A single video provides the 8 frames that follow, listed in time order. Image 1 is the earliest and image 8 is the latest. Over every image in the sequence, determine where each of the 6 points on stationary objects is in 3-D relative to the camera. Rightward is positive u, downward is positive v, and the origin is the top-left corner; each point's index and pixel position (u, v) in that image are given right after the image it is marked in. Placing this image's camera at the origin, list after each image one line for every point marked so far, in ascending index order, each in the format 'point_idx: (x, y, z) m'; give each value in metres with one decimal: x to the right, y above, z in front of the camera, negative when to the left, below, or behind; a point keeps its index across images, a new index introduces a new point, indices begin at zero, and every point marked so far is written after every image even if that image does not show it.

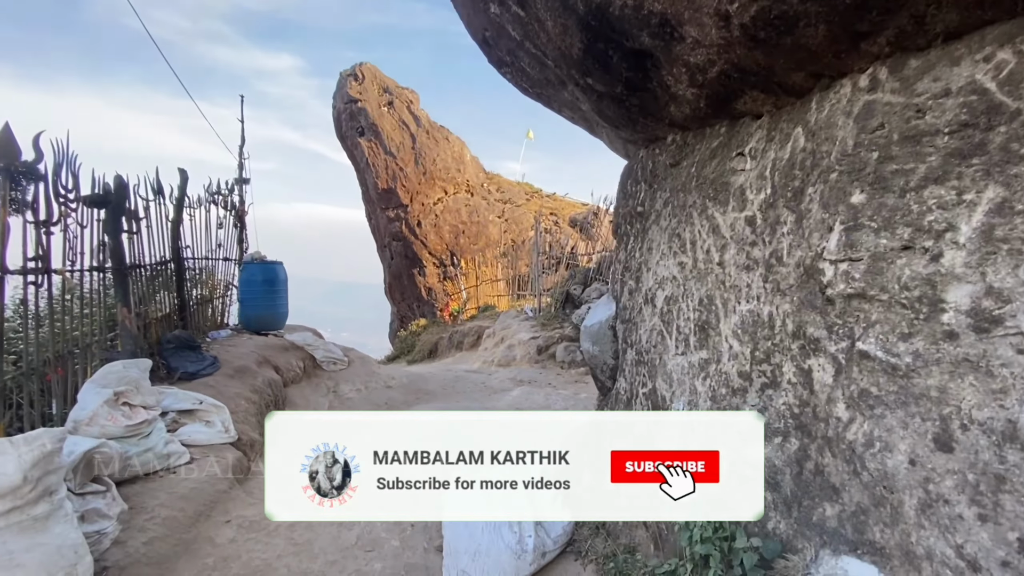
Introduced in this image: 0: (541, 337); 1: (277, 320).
0: (+0.6, -1.1, +10.4) m
1: (-4.2, -0.6, +8.5) m
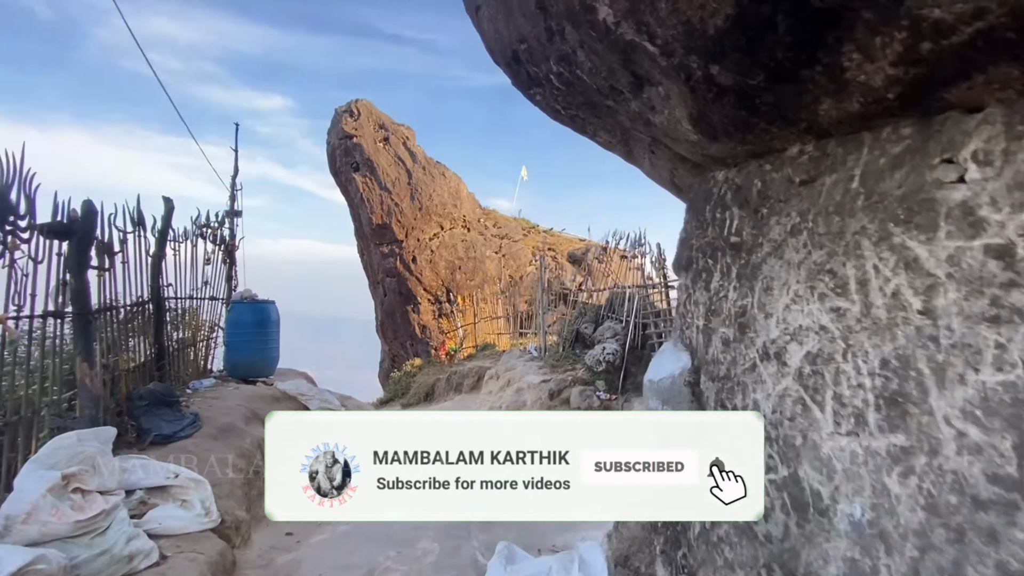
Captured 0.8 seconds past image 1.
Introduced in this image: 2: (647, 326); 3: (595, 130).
0: (+0.8, -1.9, +9.6) m
1: (-3.9, -1.3, +7.6) m
2: (+2.7, -0.8, +9.6) m
3: (+1.0, +1.7, +5.0) m
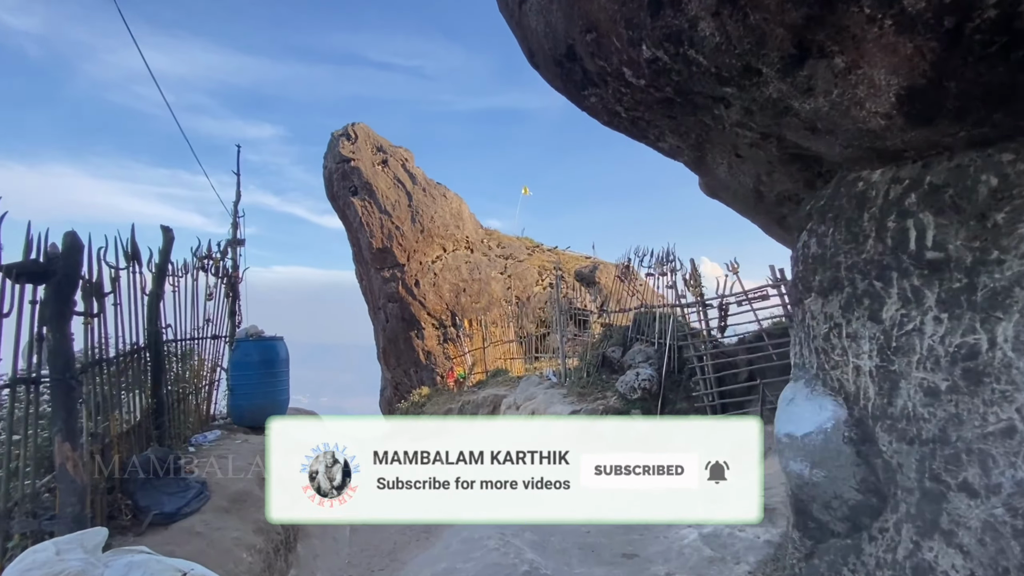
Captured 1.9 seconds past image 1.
0: (+1.3, -2.3, +8.9) m
1: (-3.4, -1.8, +6.8) m
2: (+3.2, -1.1, +8.9) m
3: (+1.5, +1.5, +4.4) m
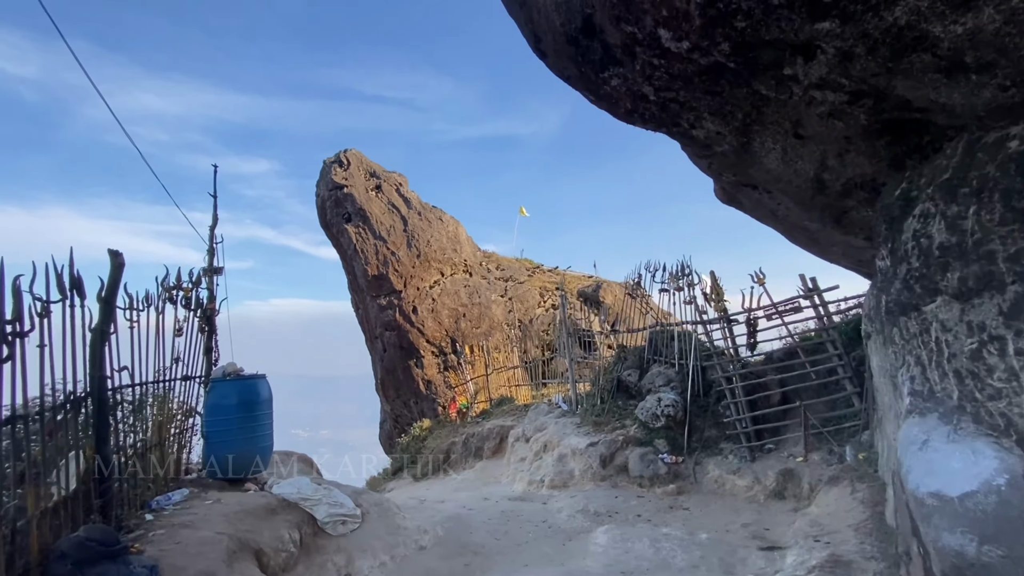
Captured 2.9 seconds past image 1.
0: (+1.5, -2.6, +8.0) m
1: (-3.2, -2.2, +6.0) m
2: (+3.3, -1.4, +8.1) m
3: (+1.5, +1.4, +3.8) m
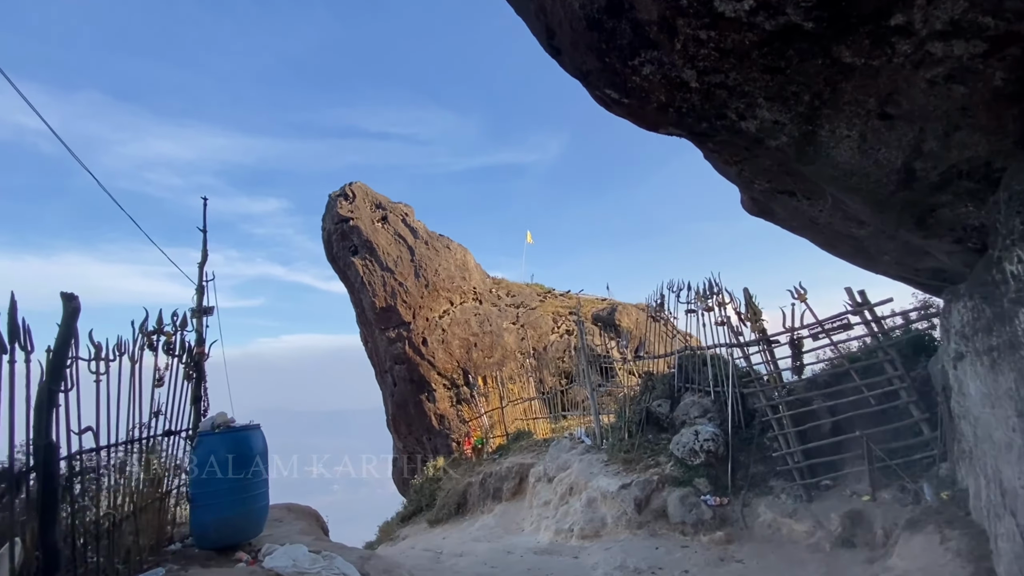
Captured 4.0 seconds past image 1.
0: (+1.9, -3.0, +7.2) m
1: (-2.9, -2.6, +5.3) m
2: (+3.6, -1.7, +7.4) m
3: (+1.6, +1.2, +3.2) m
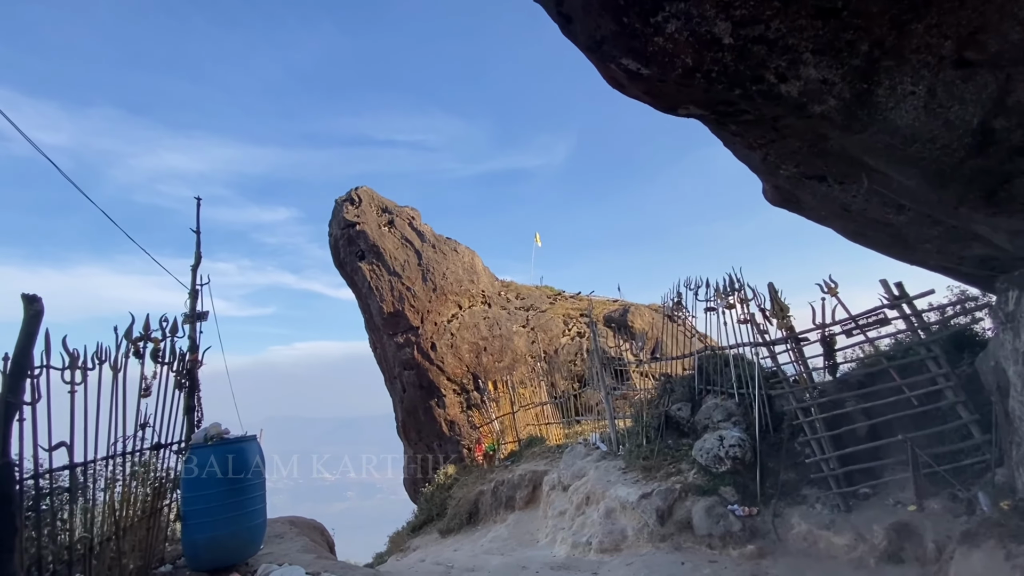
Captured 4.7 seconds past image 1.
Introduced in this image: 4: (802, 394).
0: (+2.1, -2.9, +6.8) m
1: (-2.8, -2.6, +5.0) m
2: (+3.8, -1.6, +6.9) m
3: (+1.7, +1.3, +2.8) m
4: (+4.0, -1.4, +6.5) m
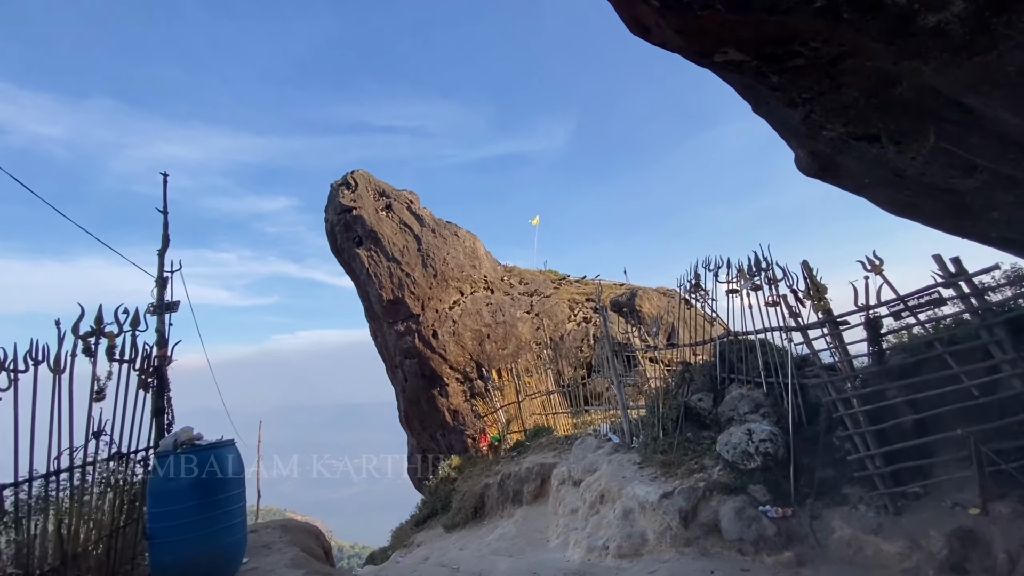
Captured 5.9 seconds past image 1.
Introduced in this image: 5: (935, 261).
0: (+2.2, -2.7, +6.2) m
1: (-2.6, -2.5, +4.4) m
2: (+3.9, -1.3, +6.3) m
3: (+1.7, +1.4, +2.1) m
4: (+4.1, -1.2, +5.9) m
5: (+4.8, +0.3, +5.4) m
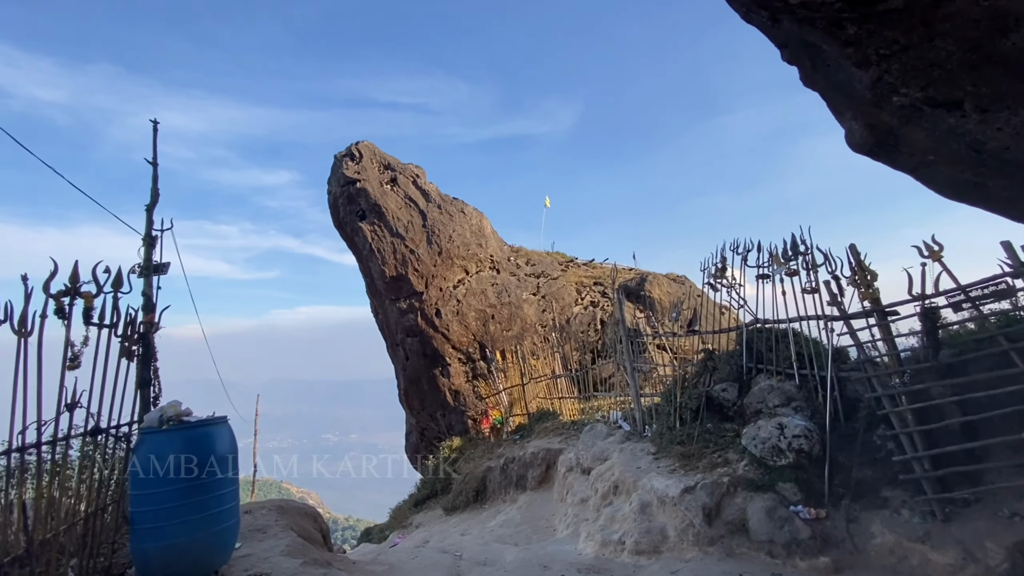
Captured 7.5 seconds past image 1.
0: (+2.3, -2.4, +5.8) m
1: (-2.5, -2.2, +4.0) m
2: (+4.1, -1.1, +5.8) m
3: (+2.0, +1.5, +1.6) m
4: (+4.3, -1.0, +5.4) m
5: (+5.1, +0.4, +4.9) m
